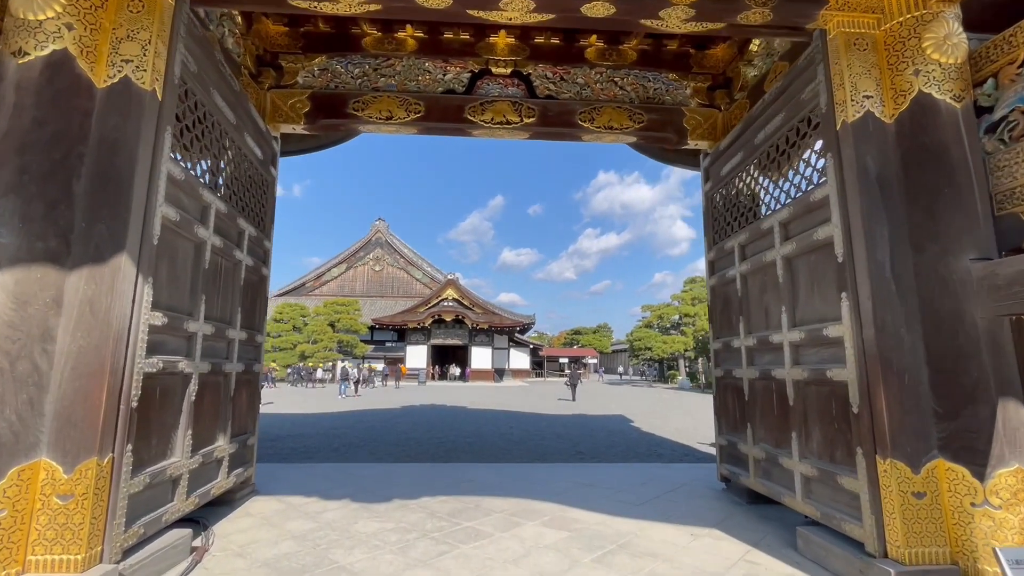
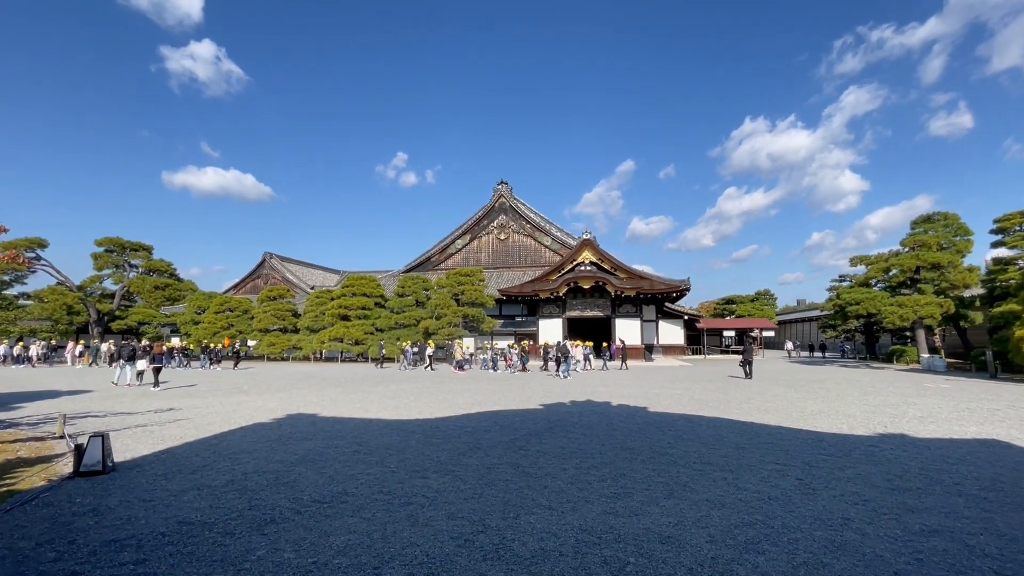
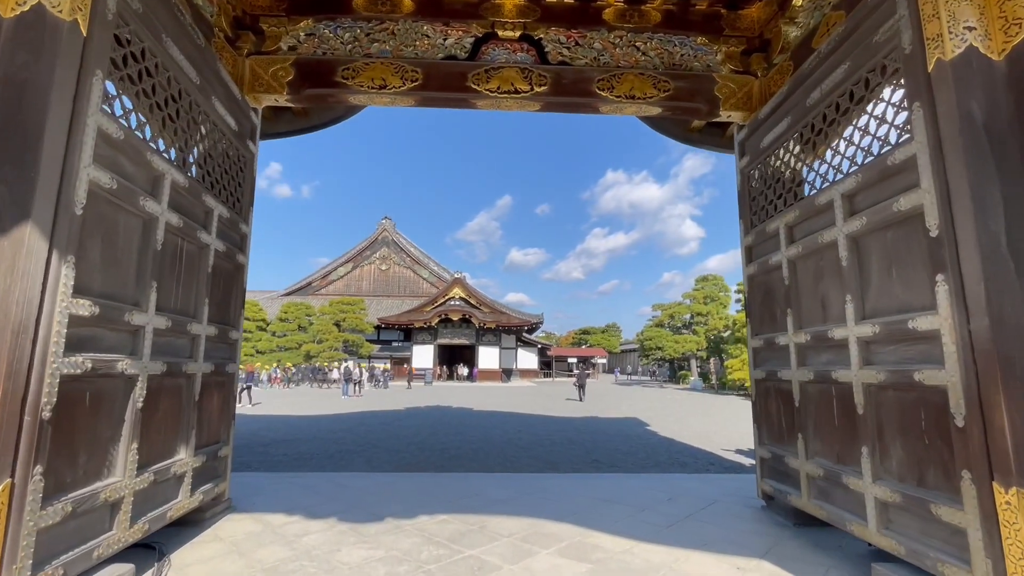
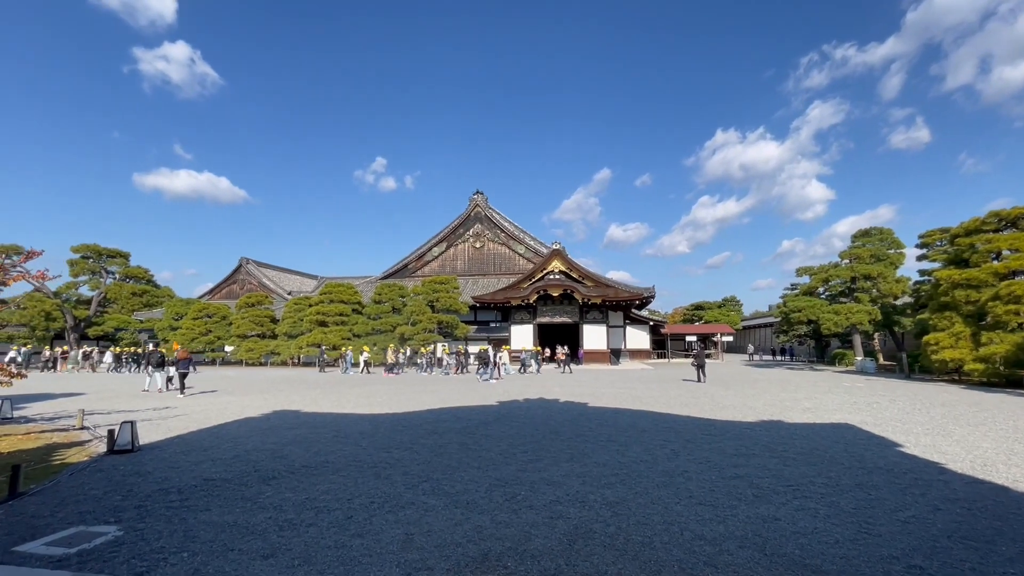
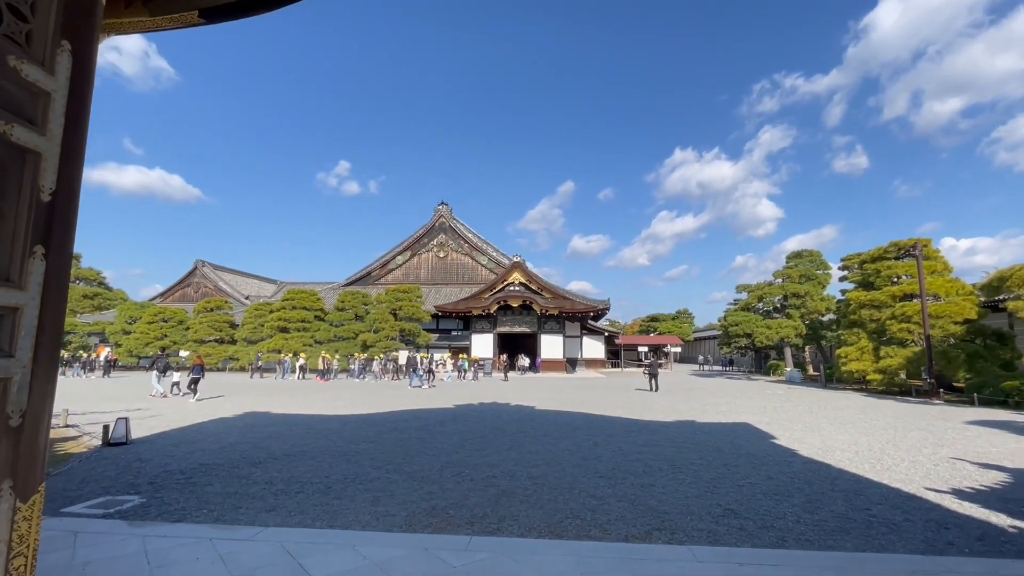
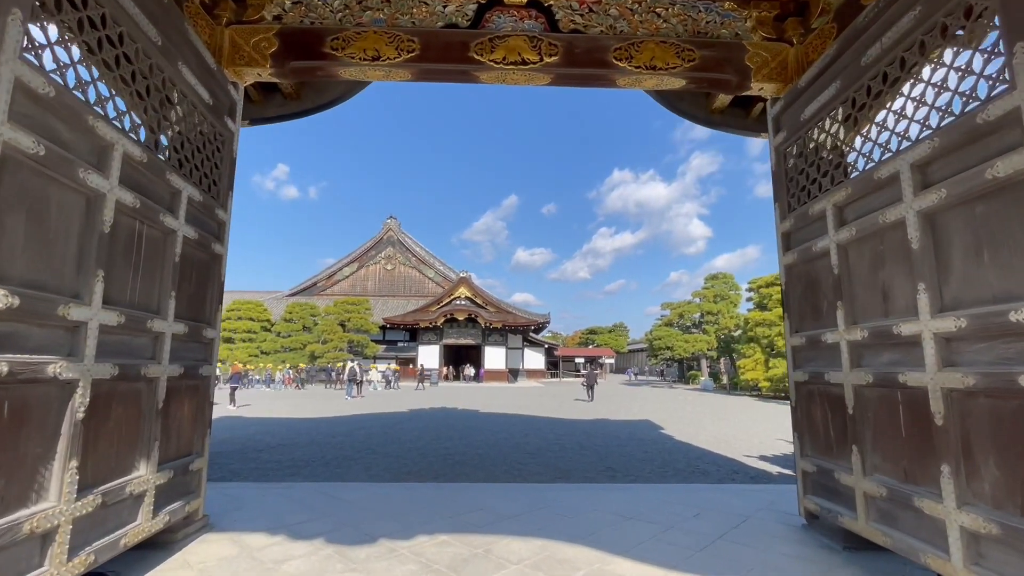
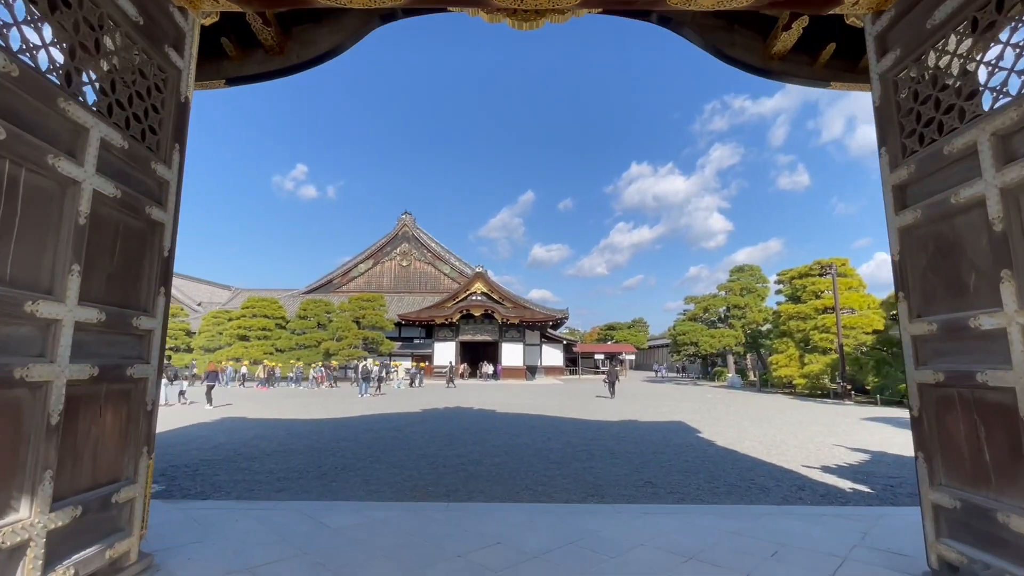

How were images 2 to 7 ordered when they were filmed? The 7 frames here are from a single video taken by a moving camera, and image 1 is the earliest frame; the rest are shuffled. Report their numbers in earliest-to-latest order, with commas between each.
3, 6, 7, 5, 4, 2
